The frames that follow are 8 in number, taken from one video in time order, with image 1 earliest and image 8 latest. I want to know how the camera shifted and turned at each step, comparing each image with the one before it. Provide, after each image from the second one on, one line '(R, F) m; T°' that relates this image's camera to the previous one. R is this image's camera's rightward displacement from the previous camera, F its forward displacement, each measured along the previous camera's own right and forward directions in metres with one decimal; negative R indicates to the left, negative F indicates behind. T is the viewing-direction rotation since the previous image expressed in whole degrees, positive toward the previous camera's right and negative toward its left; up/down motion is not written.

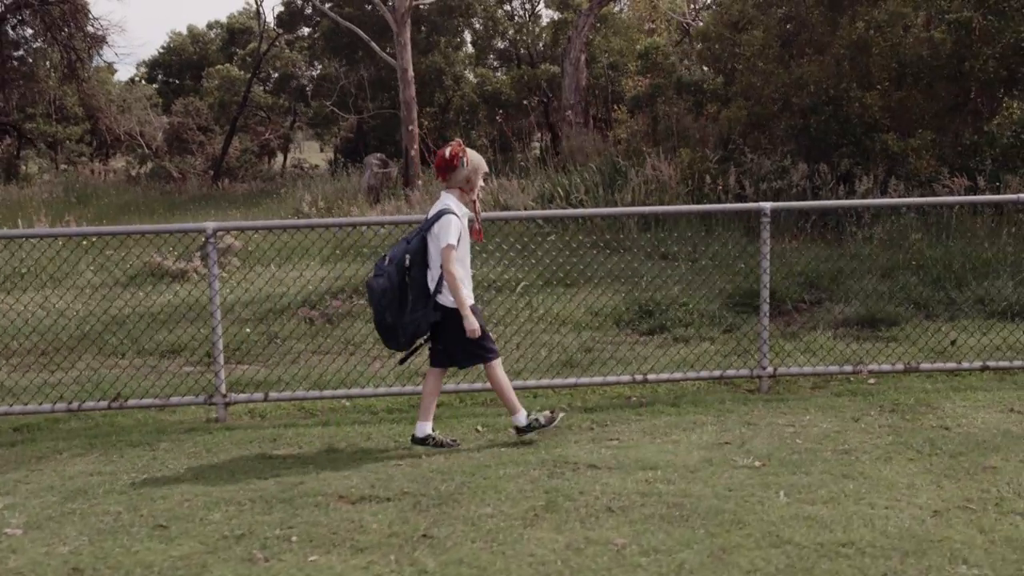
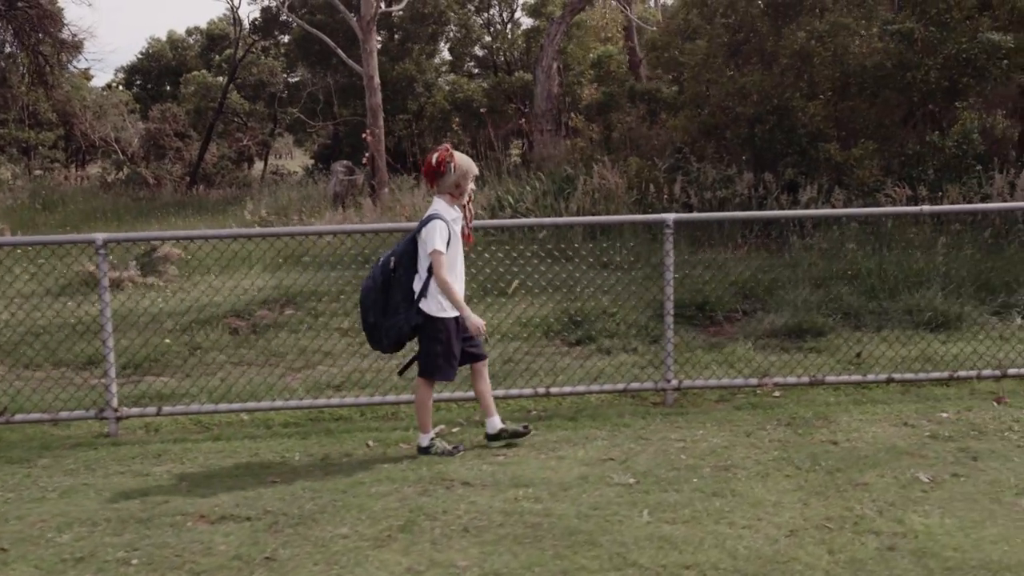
(+0.5, +0.1) m; +1°
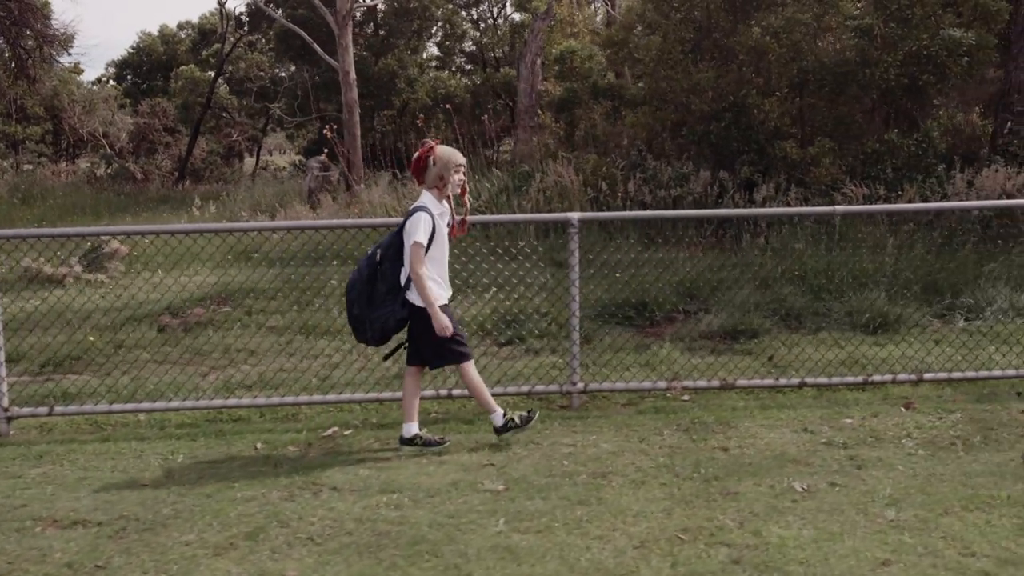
(+0.6, +0.1) m; 0°
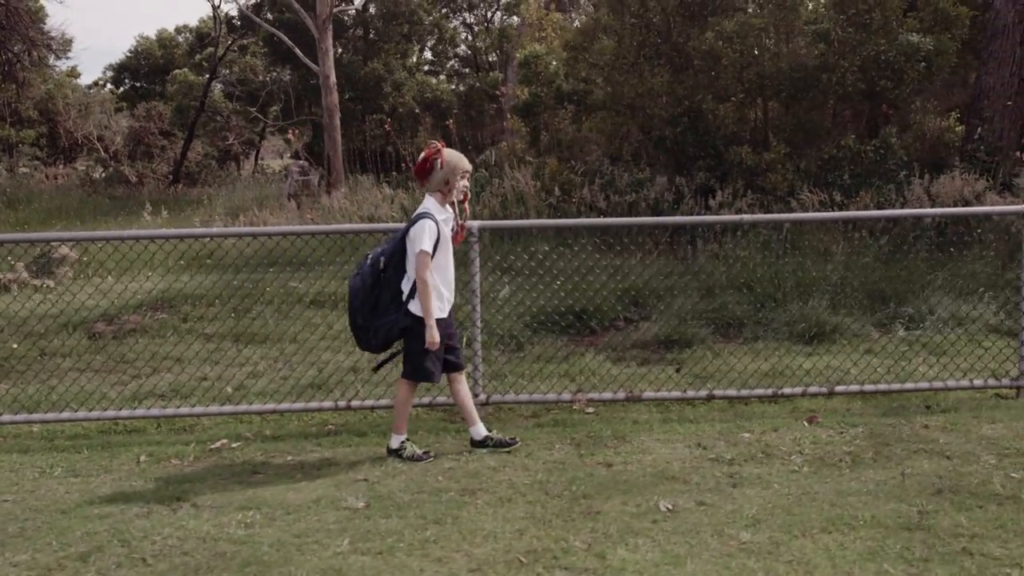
(+0.6, +0.1) m; -1°
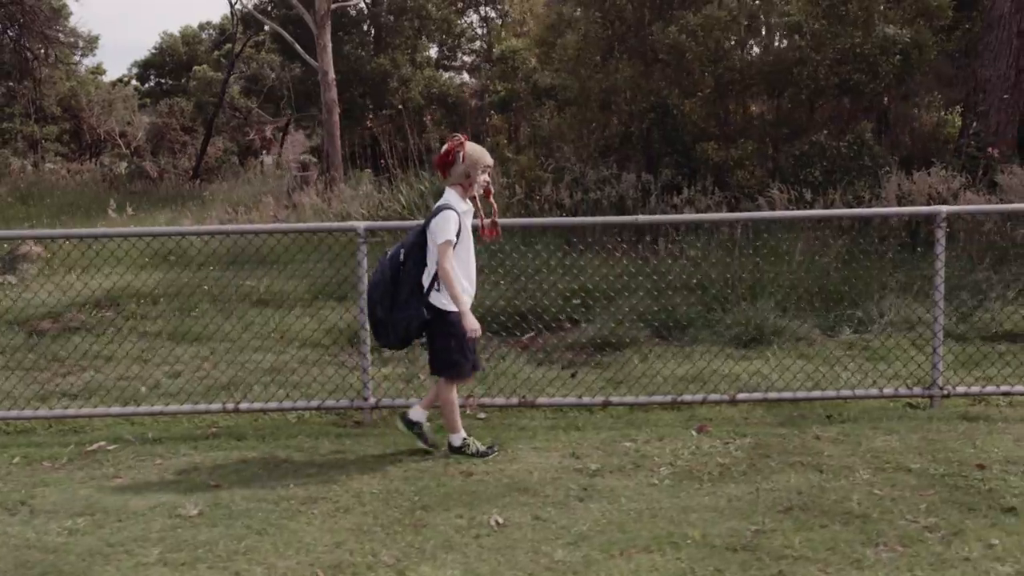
(+0.8, +0.1) m; -2°
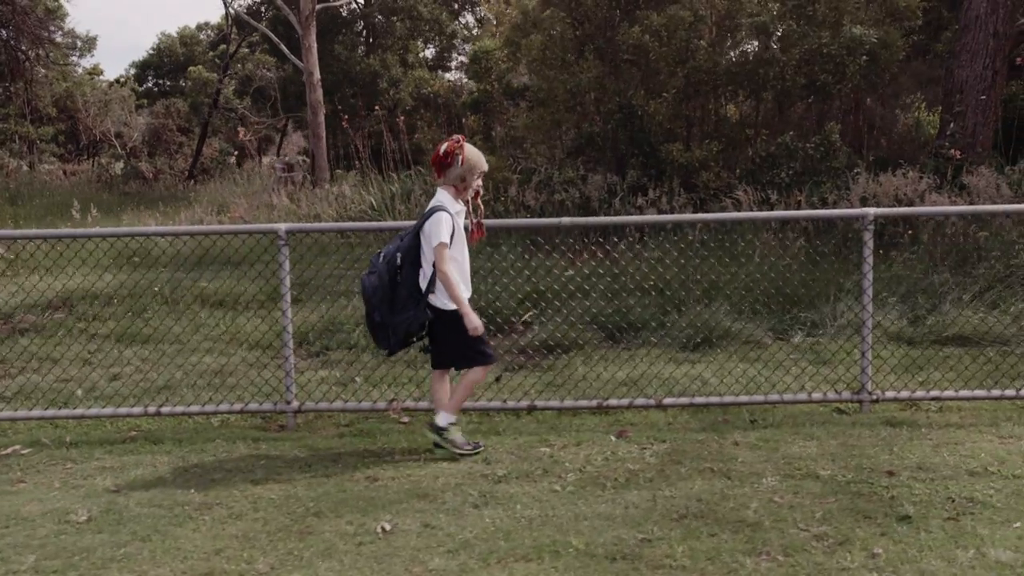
(+0.4, +0.1) m; 0°
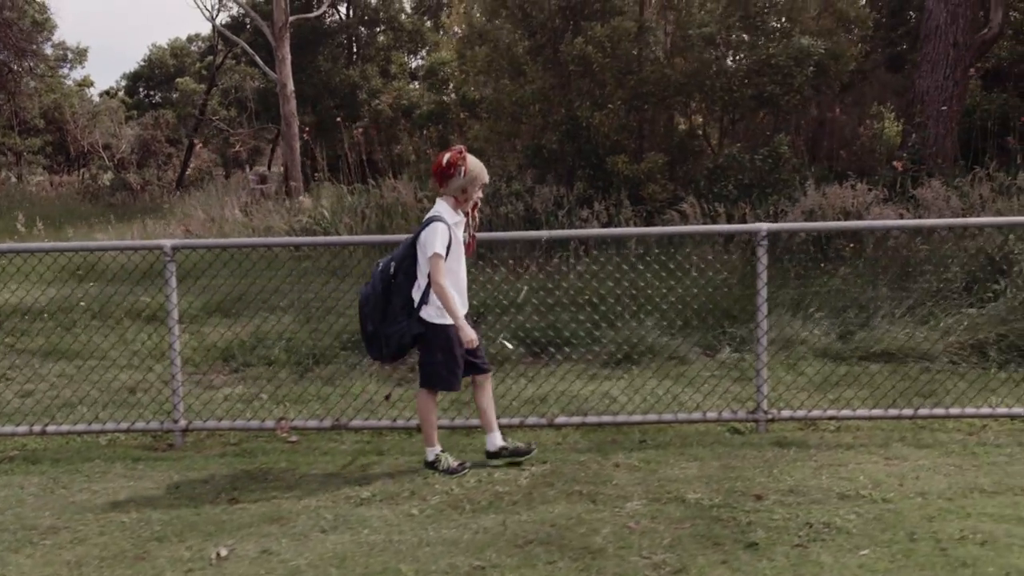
(+0.6, +0.1) m; 0°
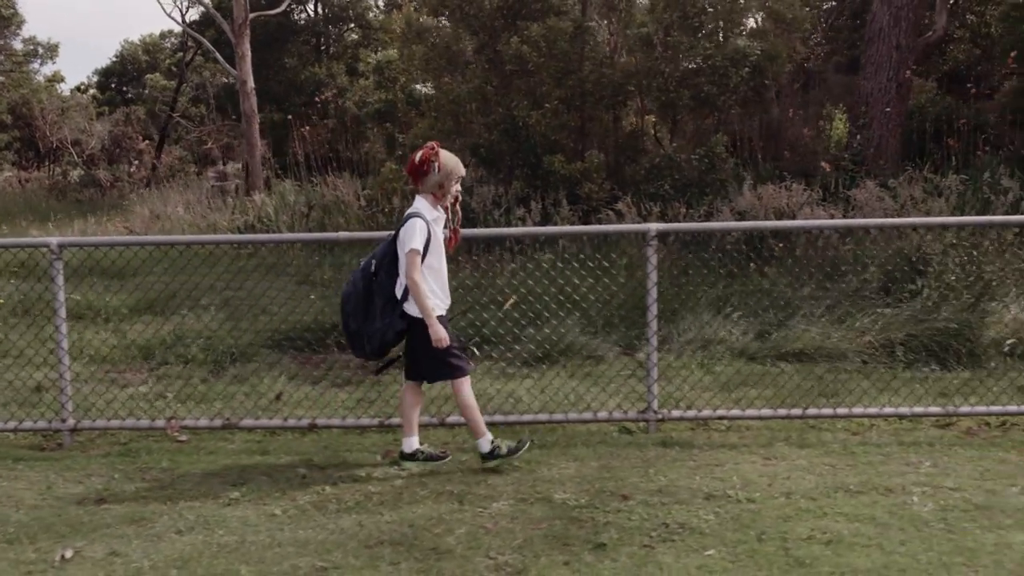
(+0.5, 0.0) m; +1°
